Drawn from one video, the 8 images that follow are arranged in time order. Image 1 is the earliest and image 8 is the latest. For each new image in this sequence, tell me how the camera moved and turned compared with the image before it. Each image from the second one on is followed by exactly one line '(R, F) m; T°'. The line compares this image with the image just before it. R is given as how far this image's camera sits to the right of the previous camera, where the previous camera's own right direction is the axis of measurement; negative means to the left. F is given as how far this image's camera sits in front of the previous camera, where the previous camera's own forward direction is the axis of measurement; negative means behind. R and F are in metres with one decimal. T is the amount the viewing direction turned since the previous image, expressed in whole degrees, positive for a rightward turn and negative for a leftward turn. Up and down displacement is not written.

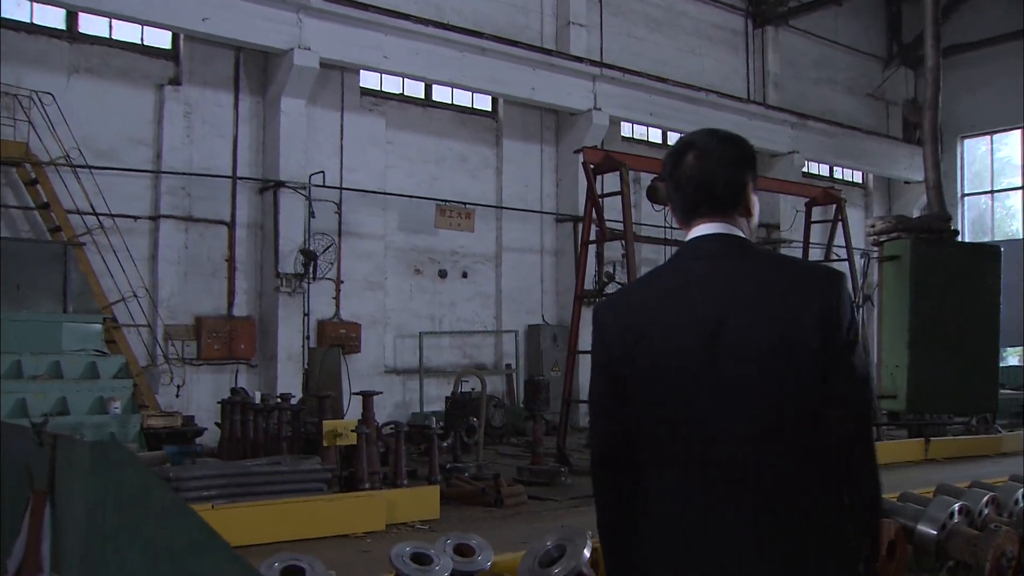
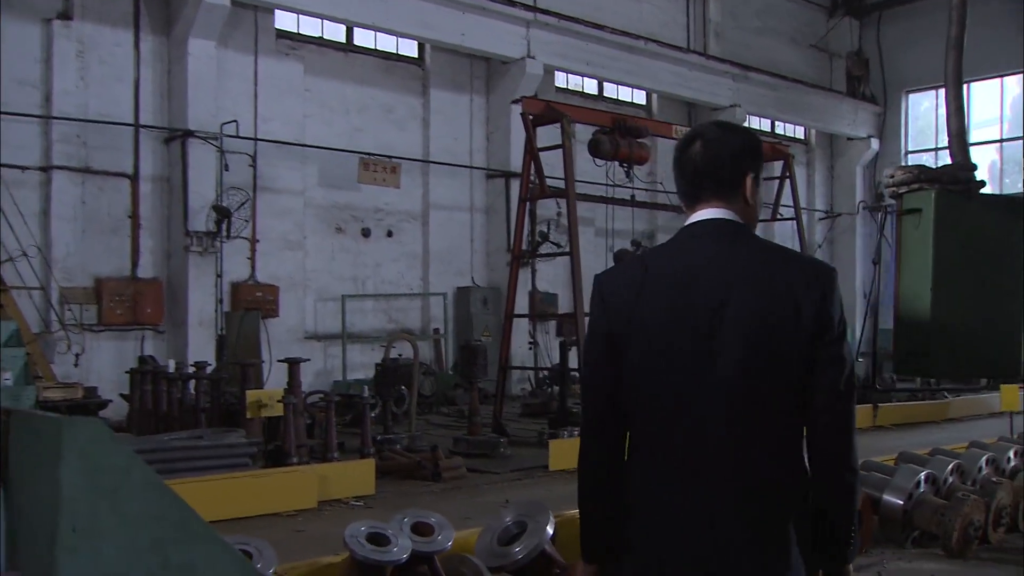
(-0.3, +0.4) m; +6°
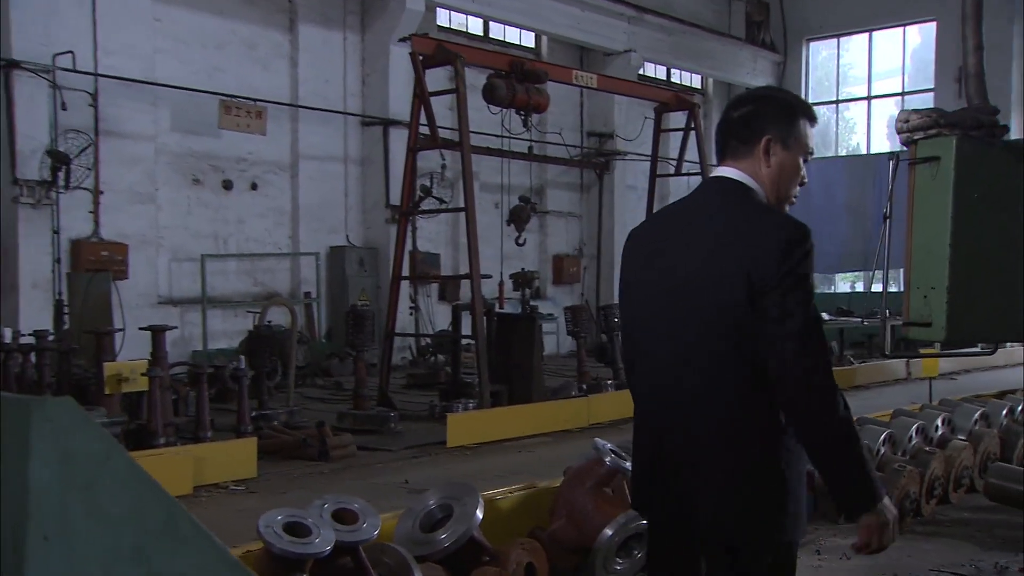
(-0.4, +0.6) m; +9°
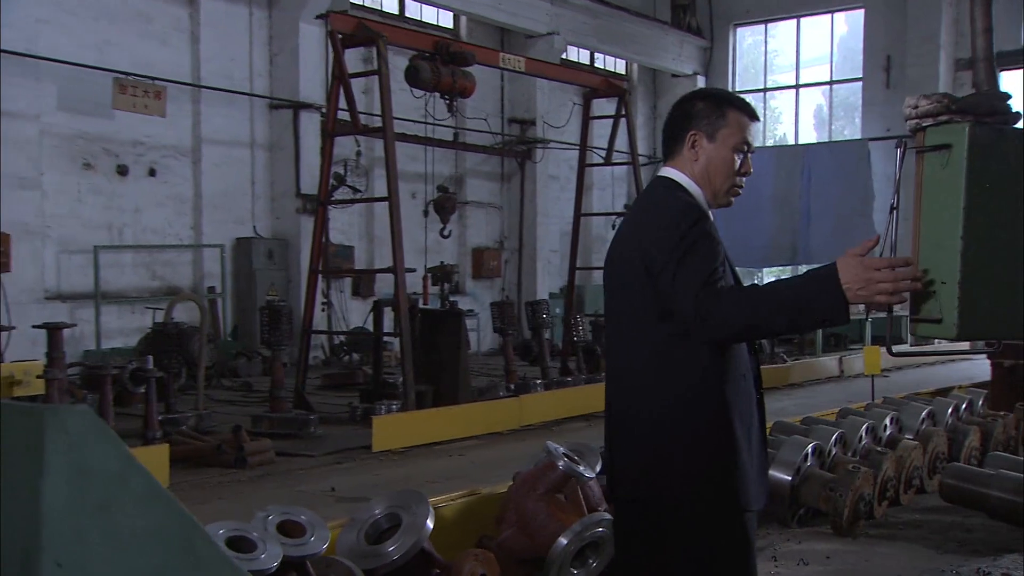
(-0.3, +0.3) m; +6°
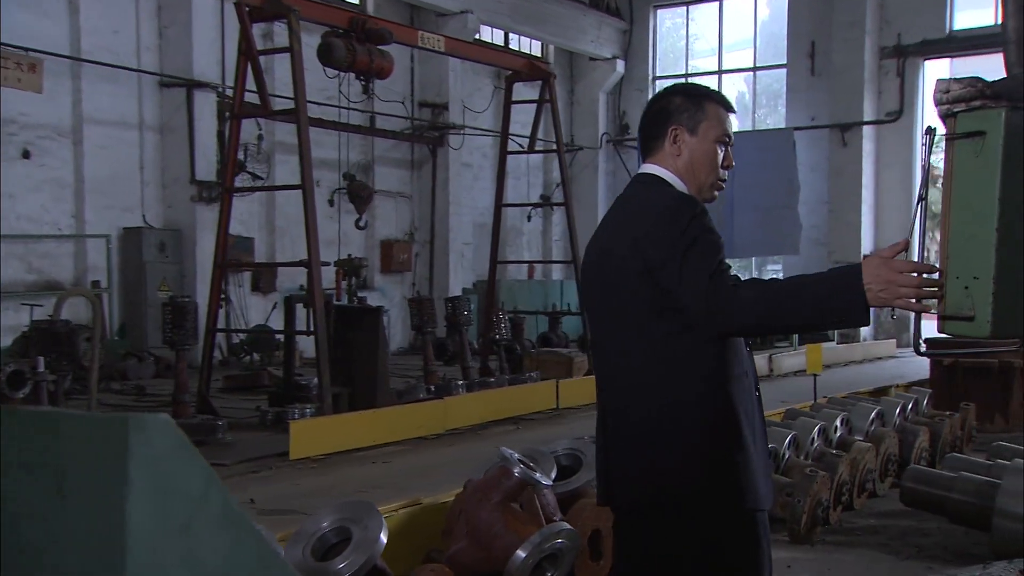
(-0.3, +0.3) m; +7°
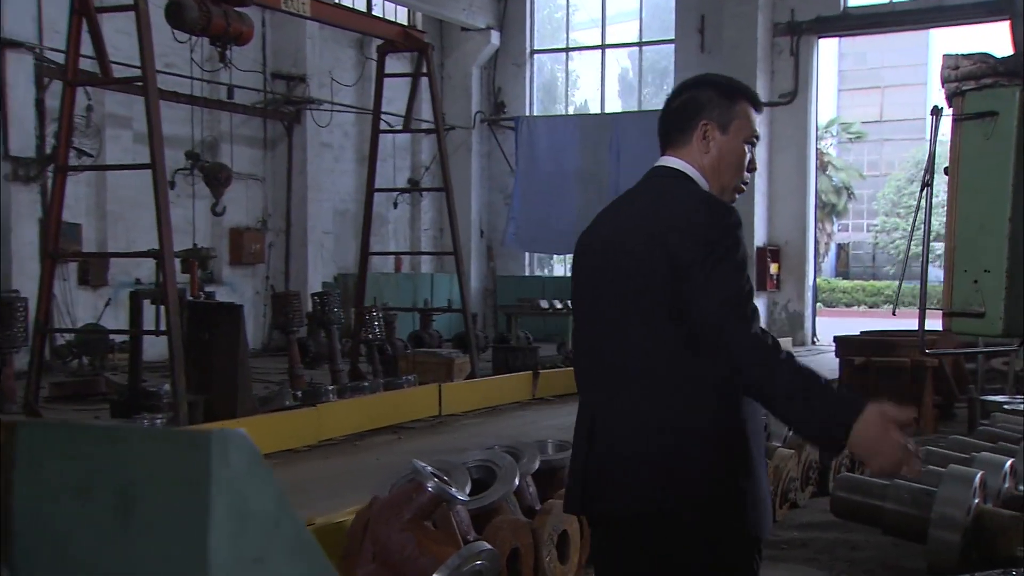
(-0.3, +0.5) m; +9°
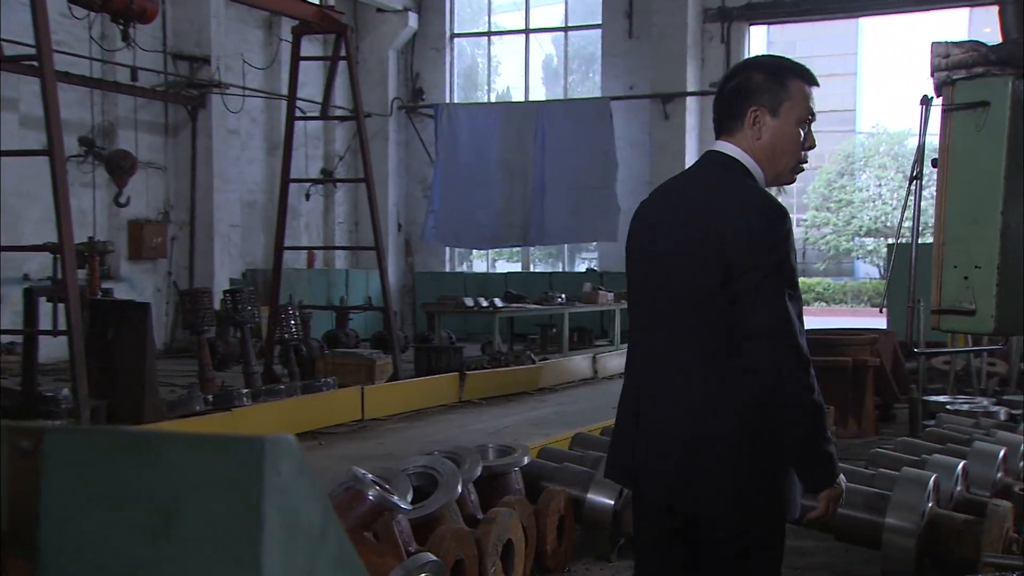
(-0.1, +0.2) m; +5°
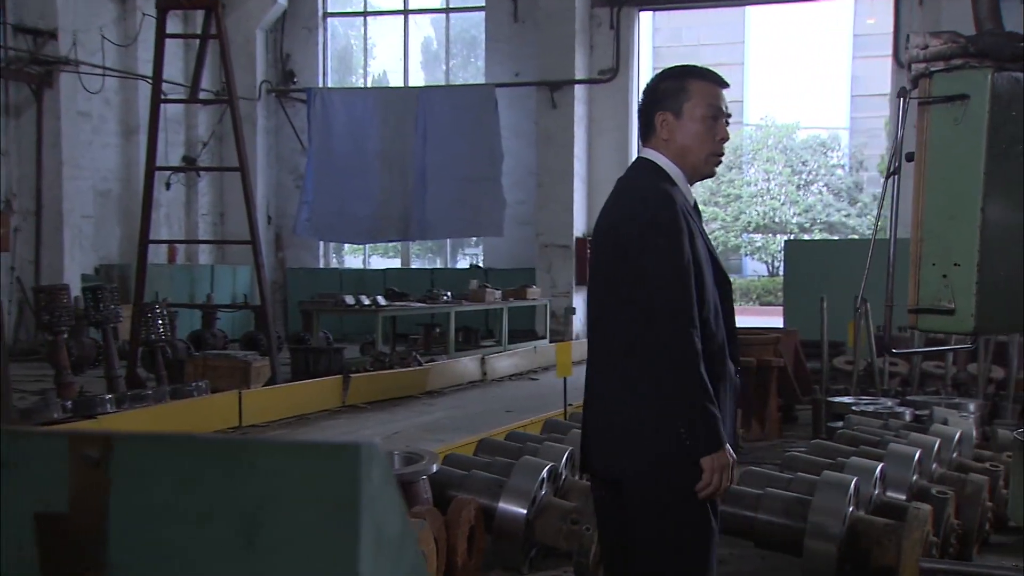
(-0.2, +0.3) m; +8°
